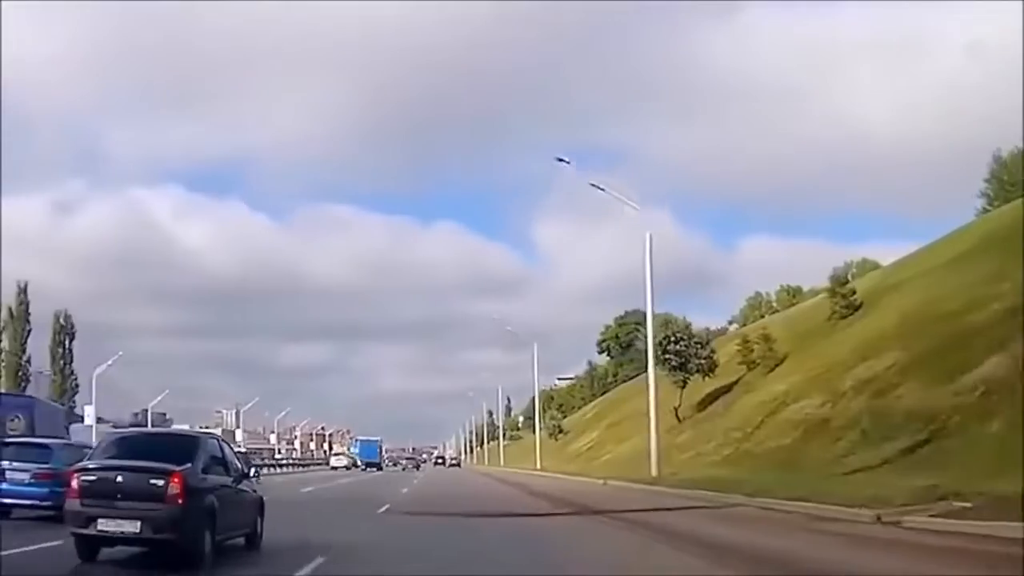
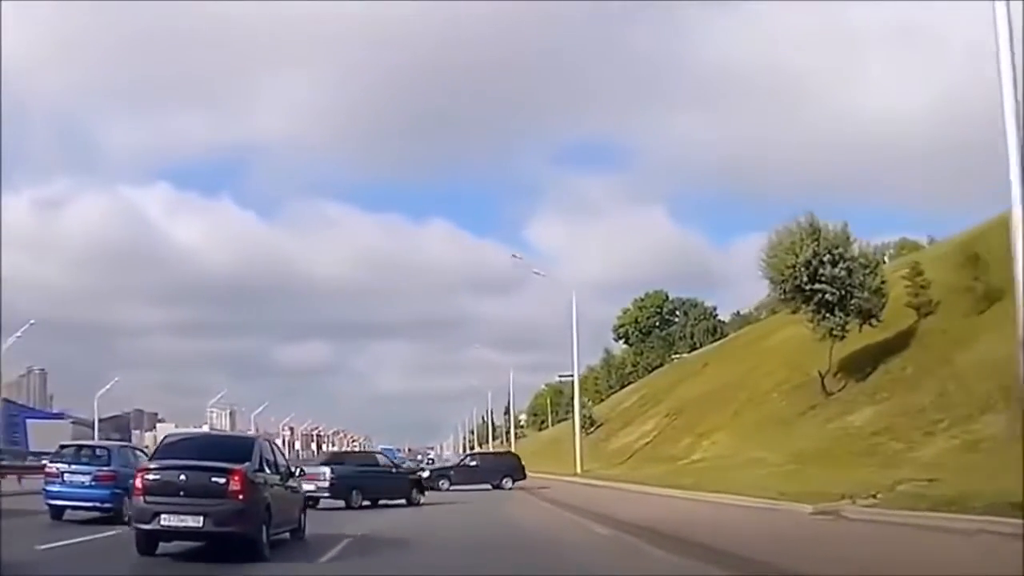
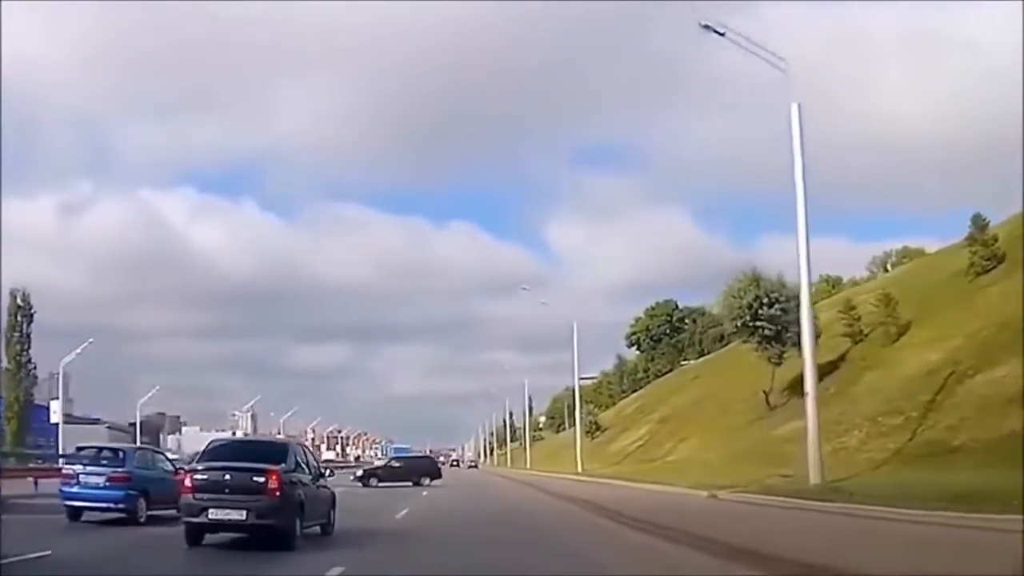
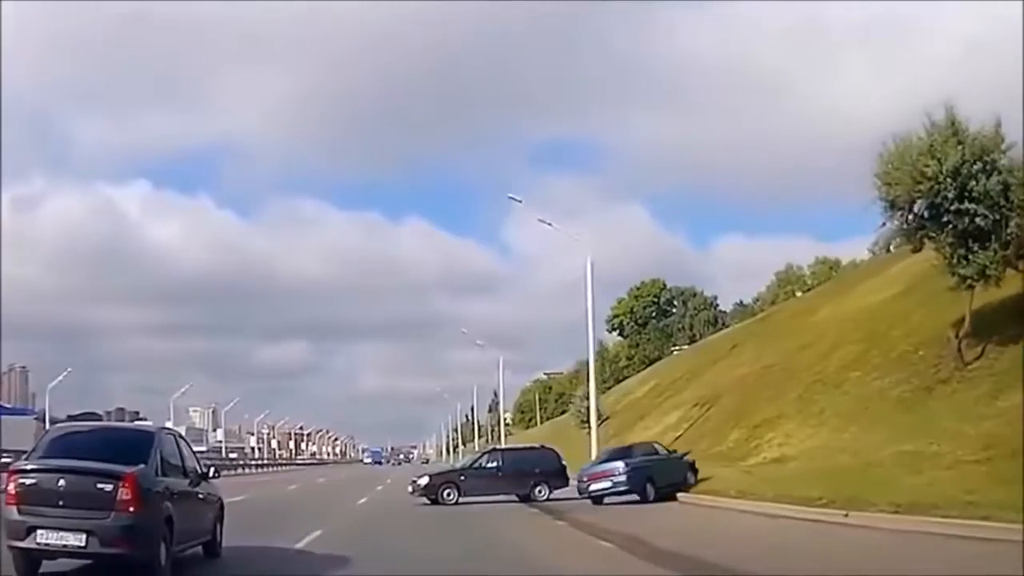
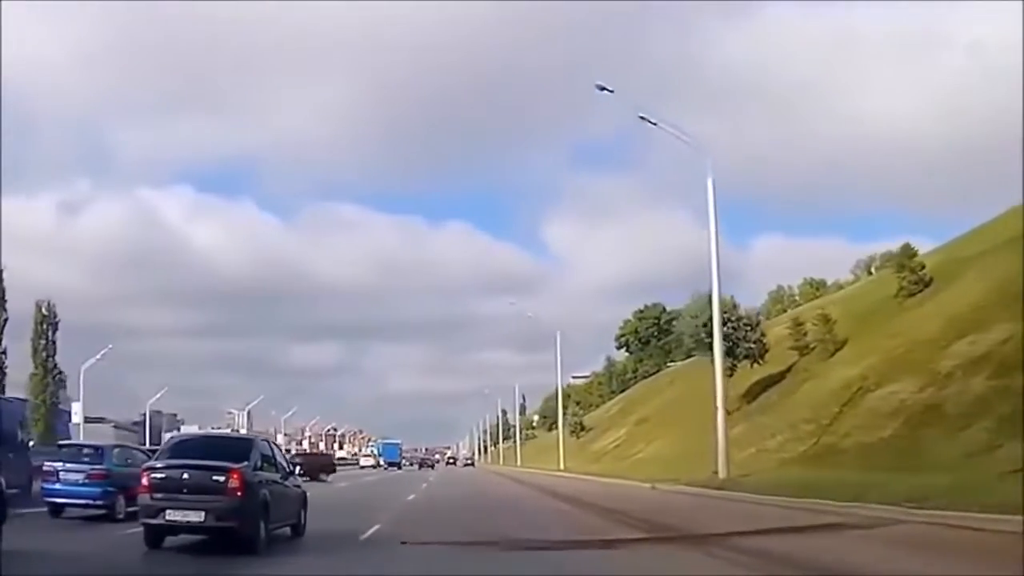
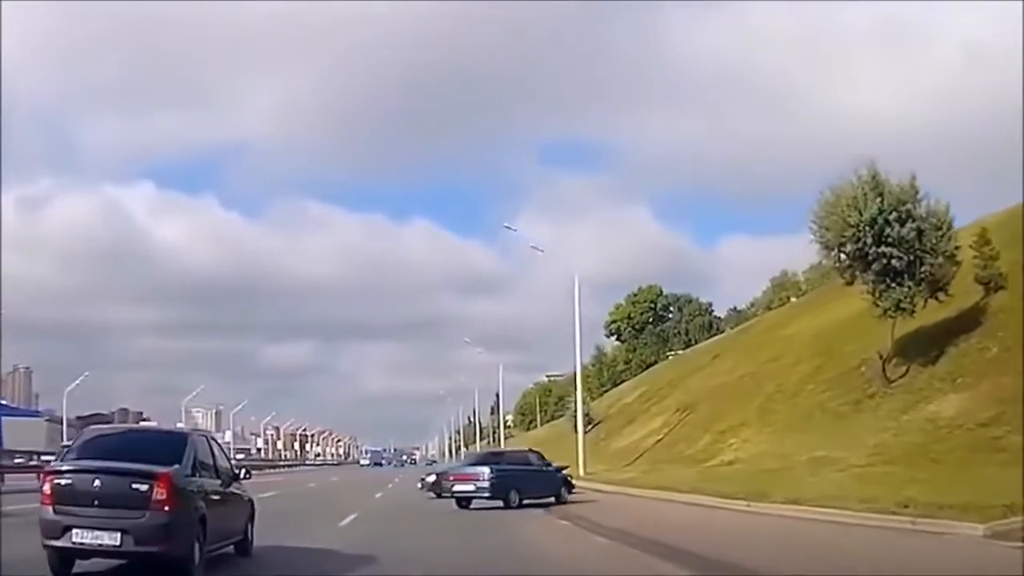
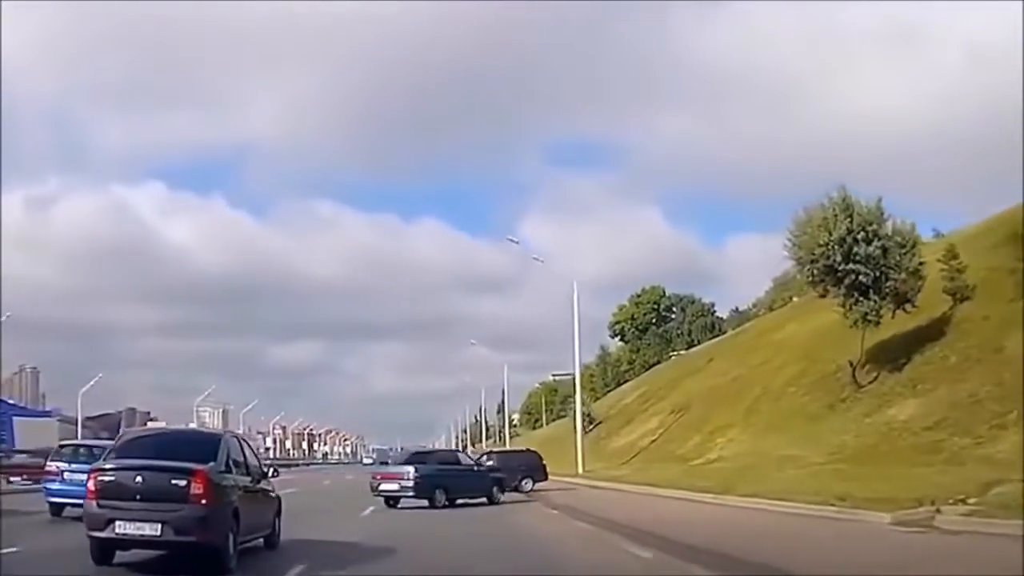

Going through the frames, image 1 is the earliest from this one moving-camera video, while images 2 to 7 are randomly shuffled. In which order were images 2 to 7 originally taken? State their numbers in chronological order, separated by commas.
5, 3, 2, 7, 6, 4
